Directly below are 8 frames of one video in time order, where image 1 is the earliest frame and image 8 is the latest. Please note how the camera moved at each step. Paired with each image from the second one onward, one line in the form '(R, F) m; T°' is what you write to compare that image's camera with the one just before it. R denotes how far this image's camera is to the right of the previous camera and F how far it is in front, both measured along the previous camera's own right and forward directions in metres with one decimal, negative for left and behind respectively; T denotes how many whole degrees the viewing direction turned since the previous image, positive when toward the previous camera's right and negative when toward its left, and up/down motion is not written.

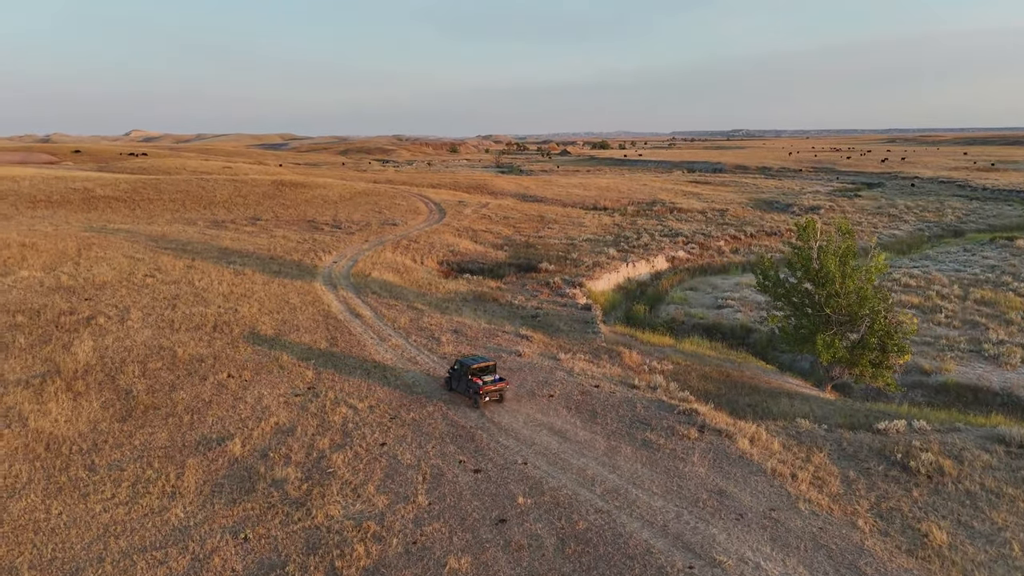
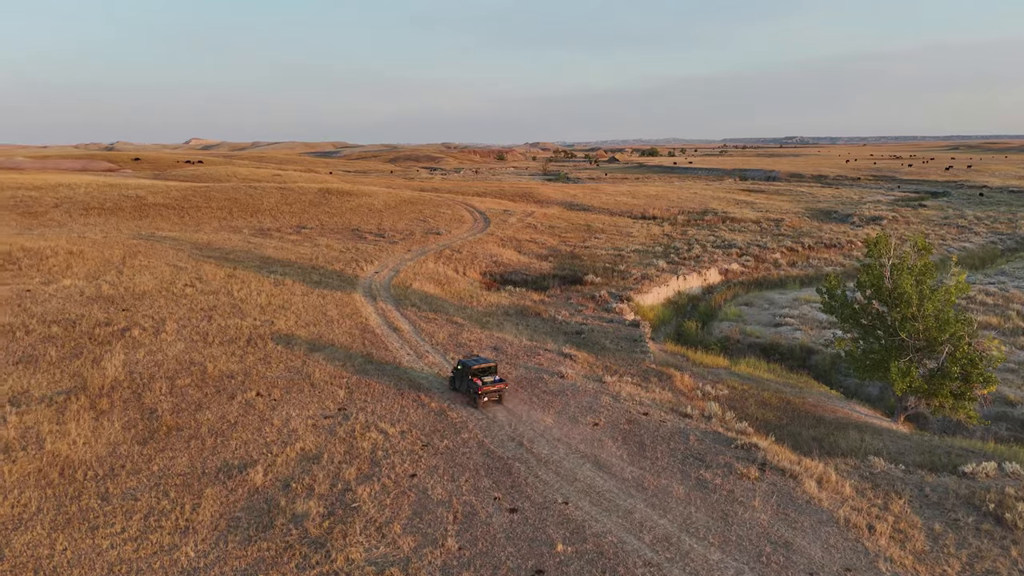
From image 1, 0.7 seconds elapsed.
(+0.1, +1.1) m; -4°
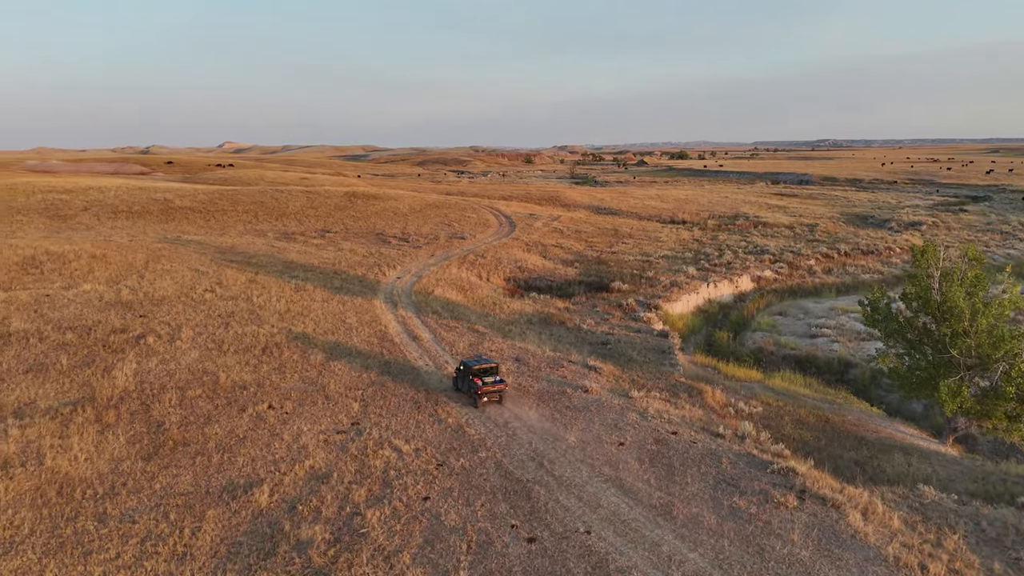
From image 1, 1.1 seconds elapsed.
(+0.1, +0.7) m; -2°
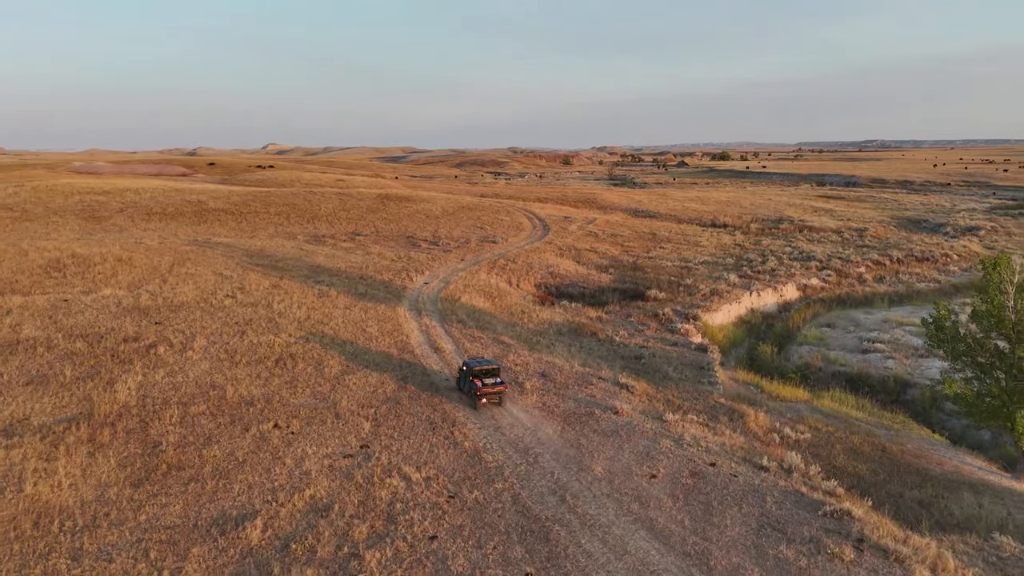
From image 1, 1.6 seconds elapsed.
(+0.3, +1.2) m; -3°
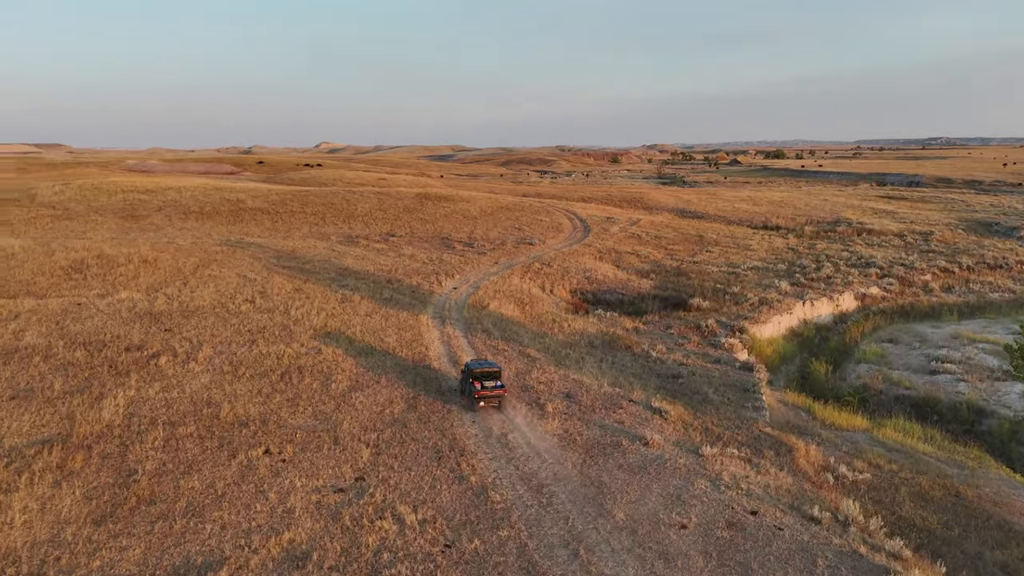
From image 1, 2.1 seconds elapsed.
(+0.6, +1.6) m; -4°
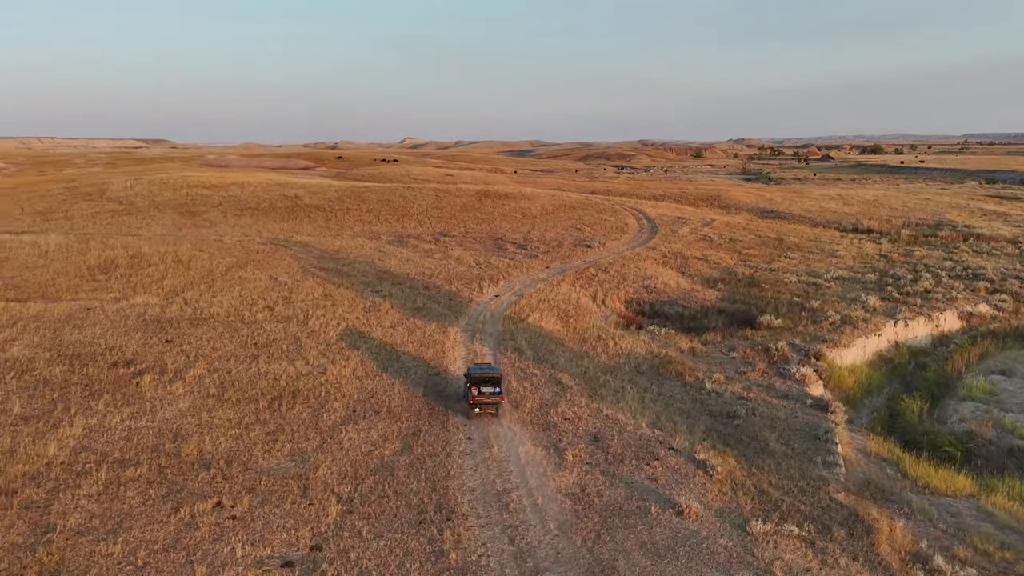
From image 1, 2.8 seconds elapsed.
(+1.2, +2.6) m; -6°
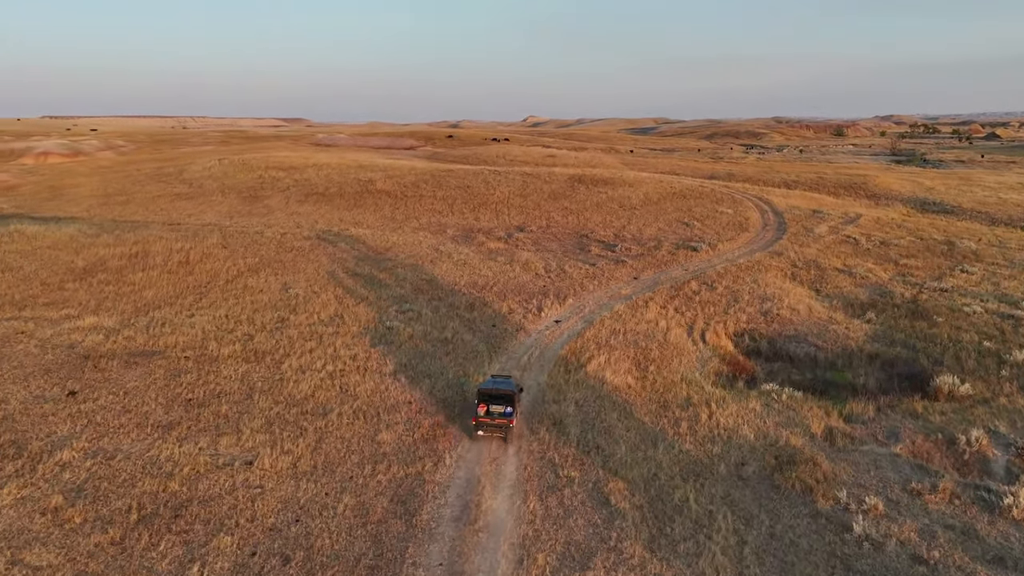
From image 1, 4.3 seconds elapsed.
(+1.4, +6.5) m; -9°
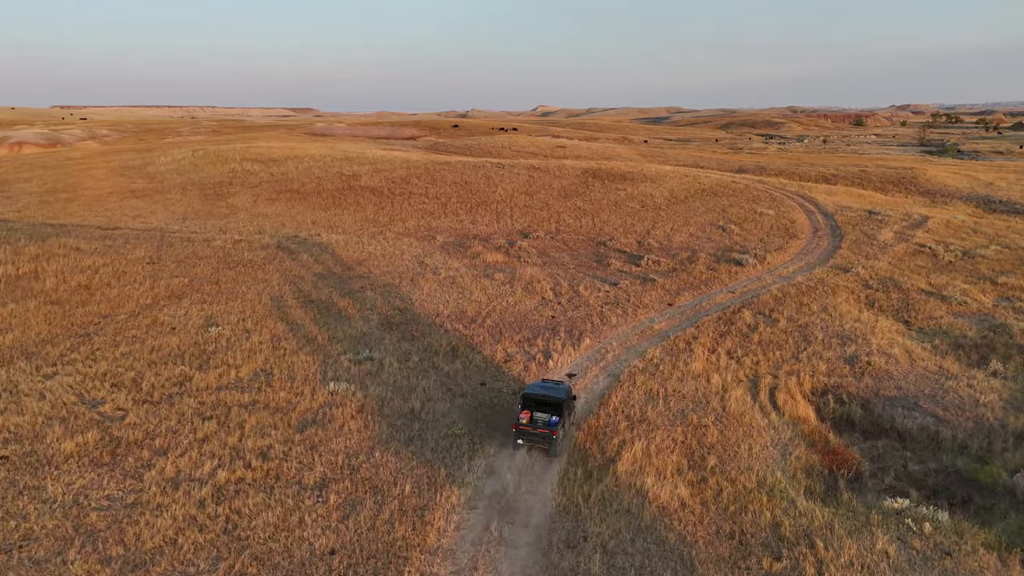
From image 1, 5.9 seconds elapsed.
(+0.2, +5.5) m; -1°
